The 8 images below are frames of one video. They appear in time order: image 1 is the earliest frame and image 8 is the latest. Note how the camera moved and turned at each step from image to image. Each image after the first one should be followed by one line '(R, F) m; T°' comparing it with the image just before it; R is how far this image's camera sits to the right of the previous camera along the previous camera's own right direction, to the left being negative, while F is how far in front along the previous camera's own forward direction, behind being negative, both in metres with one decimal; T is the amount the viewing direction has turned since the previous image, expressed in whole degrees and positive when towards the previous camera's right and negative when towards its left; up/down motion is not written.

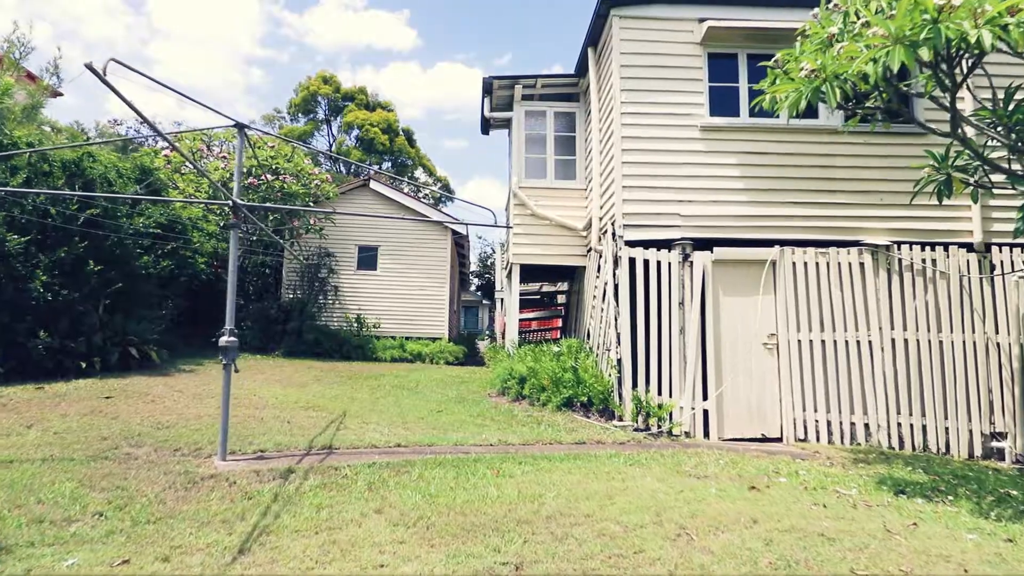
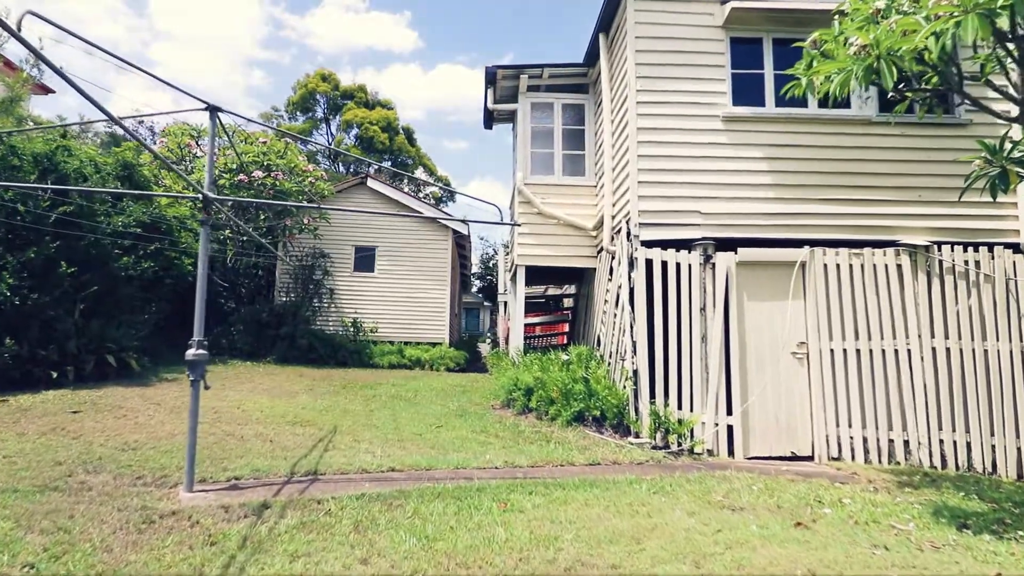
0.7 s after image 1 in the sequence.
(-0.1, +0.7) m; 0°
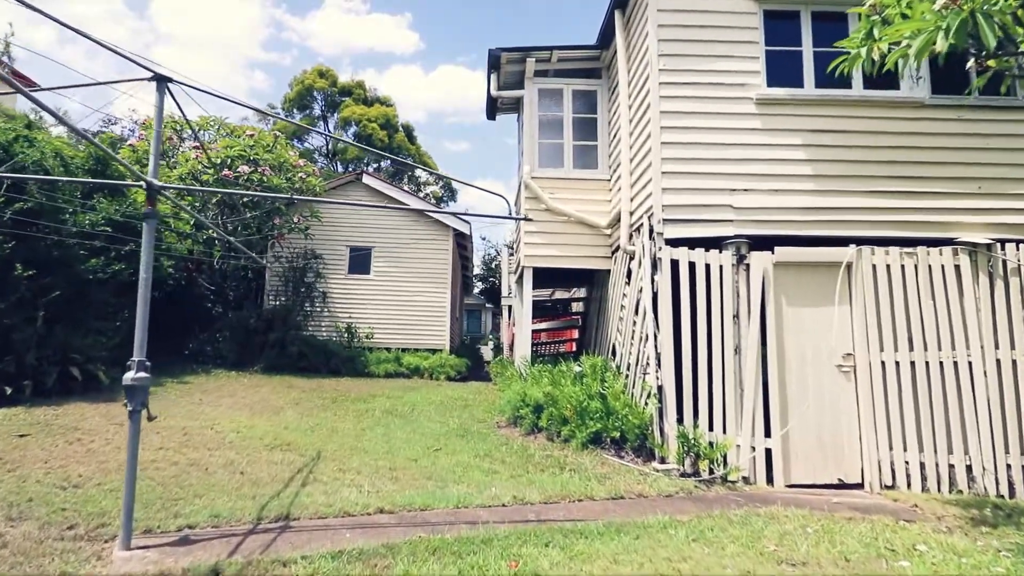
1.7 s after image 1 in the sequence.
(-0.1, +0.9) m; 0°
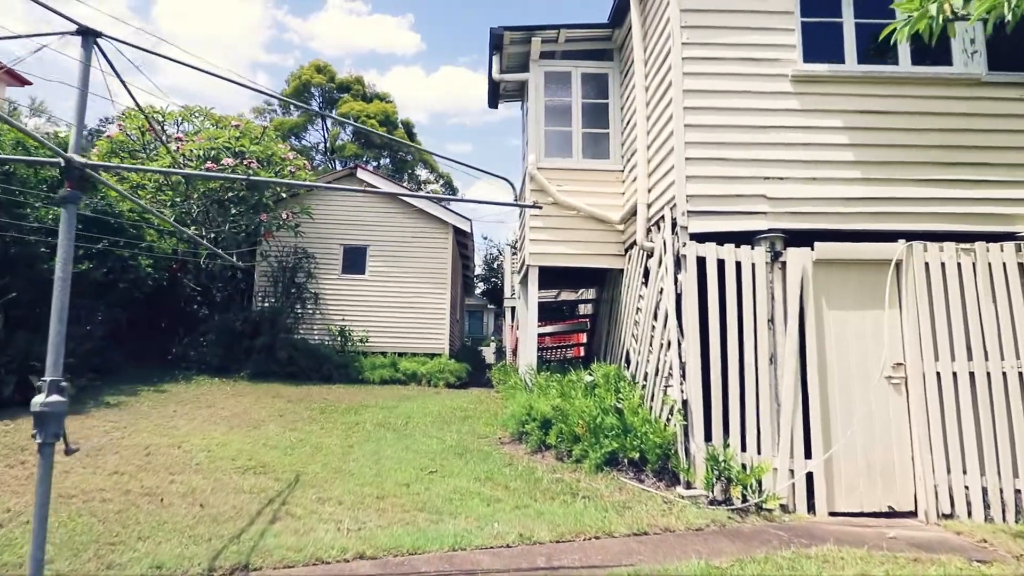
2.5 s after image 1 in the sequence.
(0.0, +0.8) m; 0°
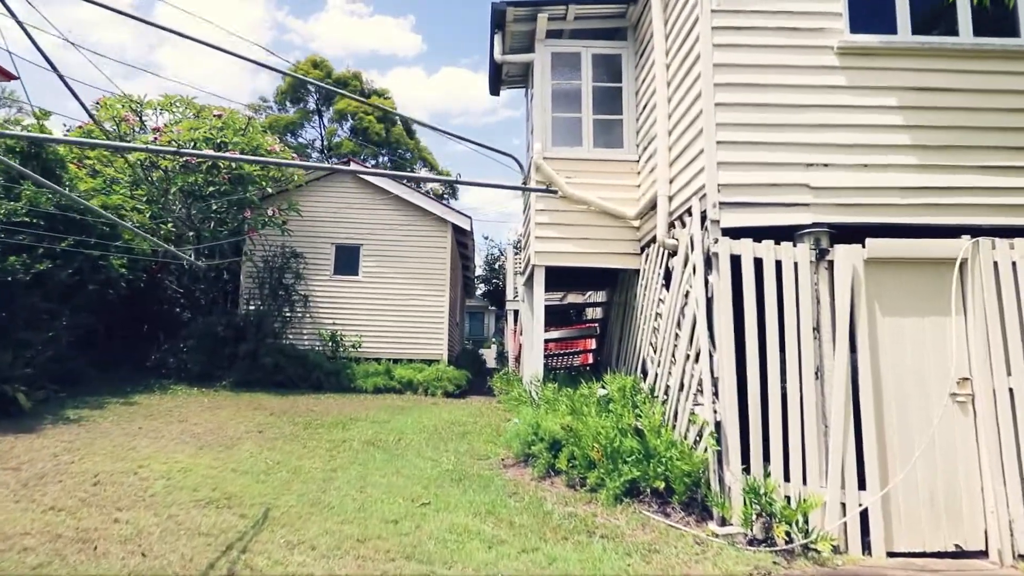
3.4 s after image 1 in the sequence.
(0.0, +0.8) m; 0°
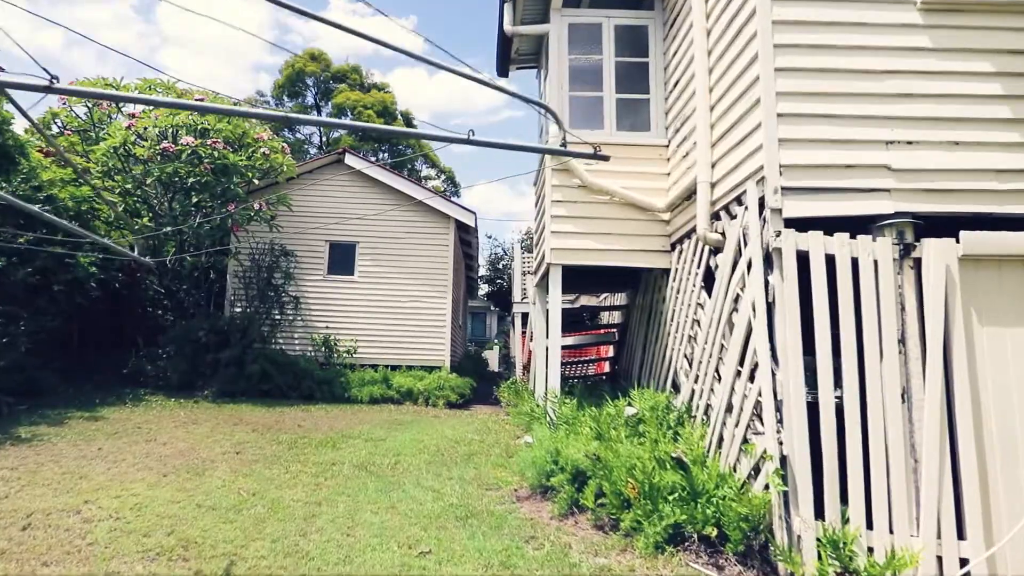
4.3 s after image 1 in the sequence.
(-0.1, +0.9) m; 0°
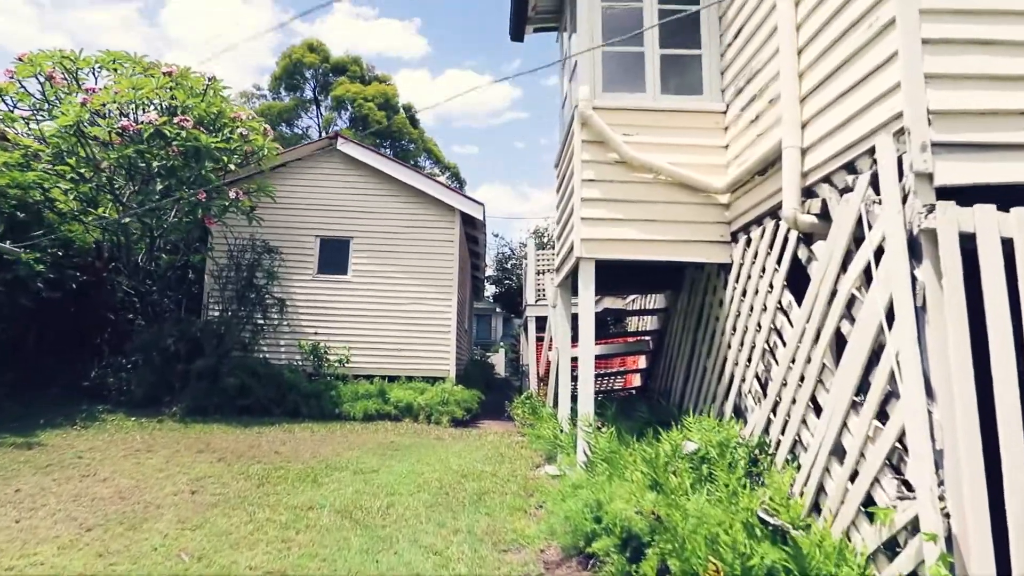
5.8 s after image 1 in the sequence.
(-0.1, +1.3) m; 0°
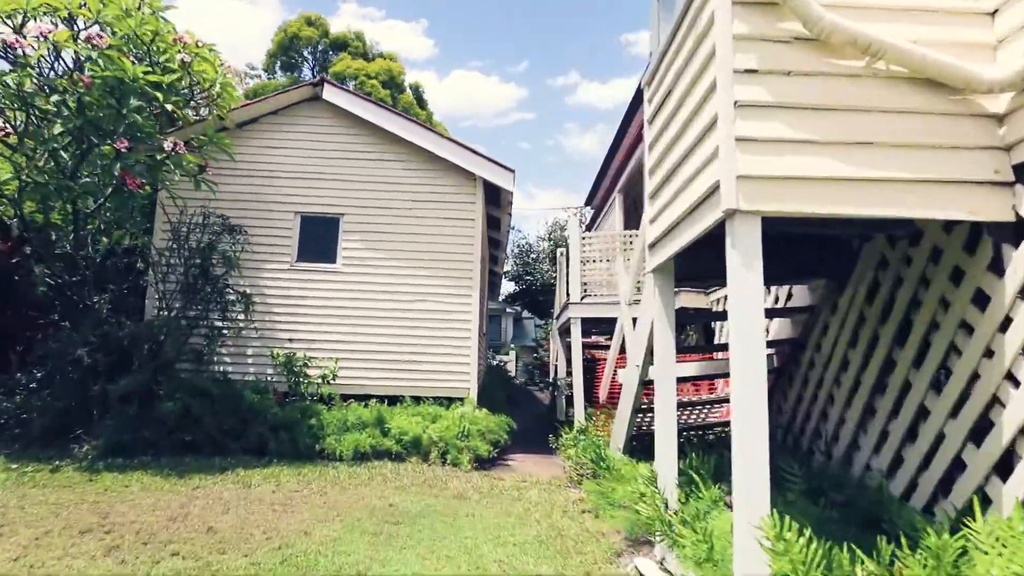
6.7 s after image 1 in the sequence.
(-0.4, +2.4) m; -1°
